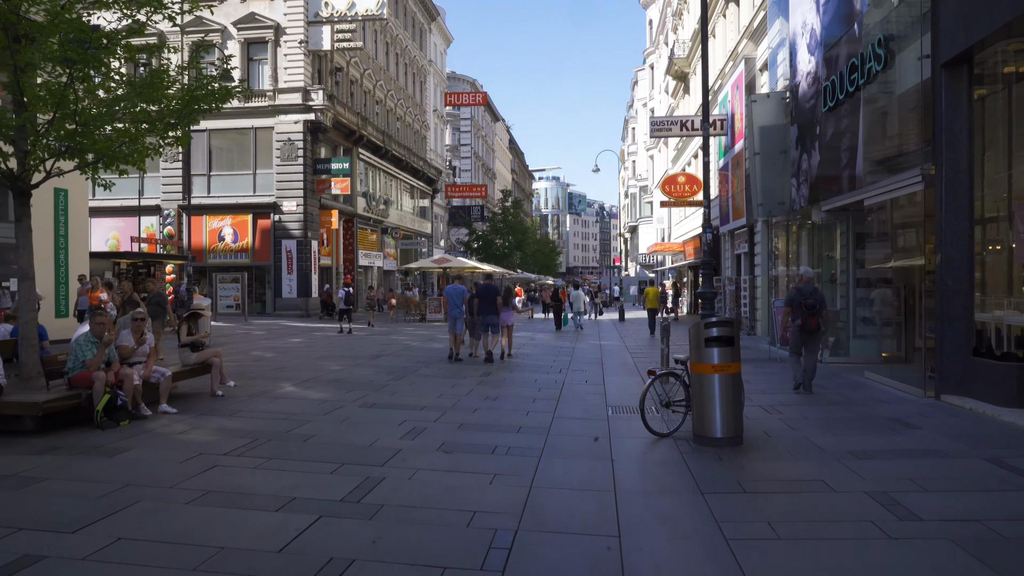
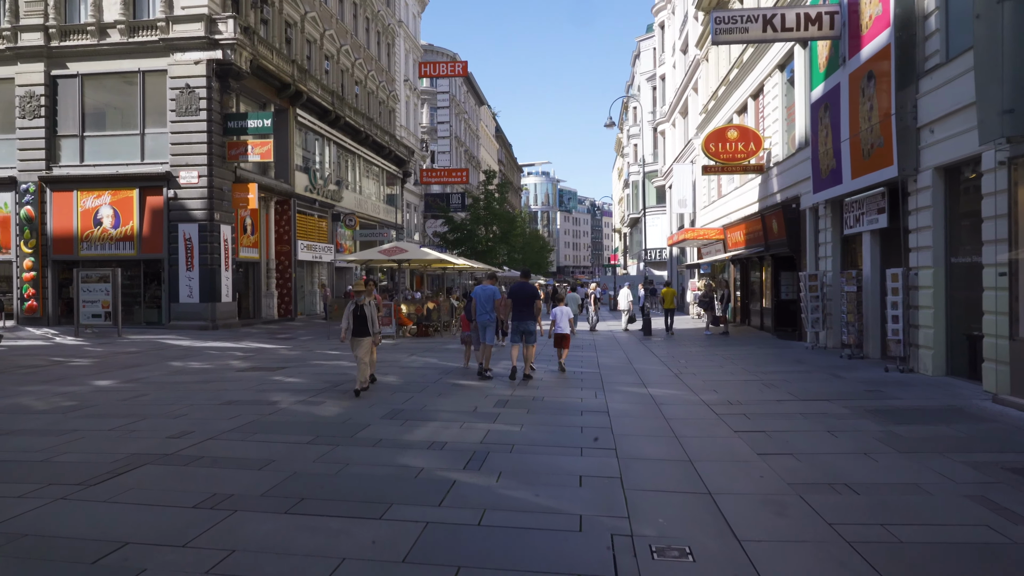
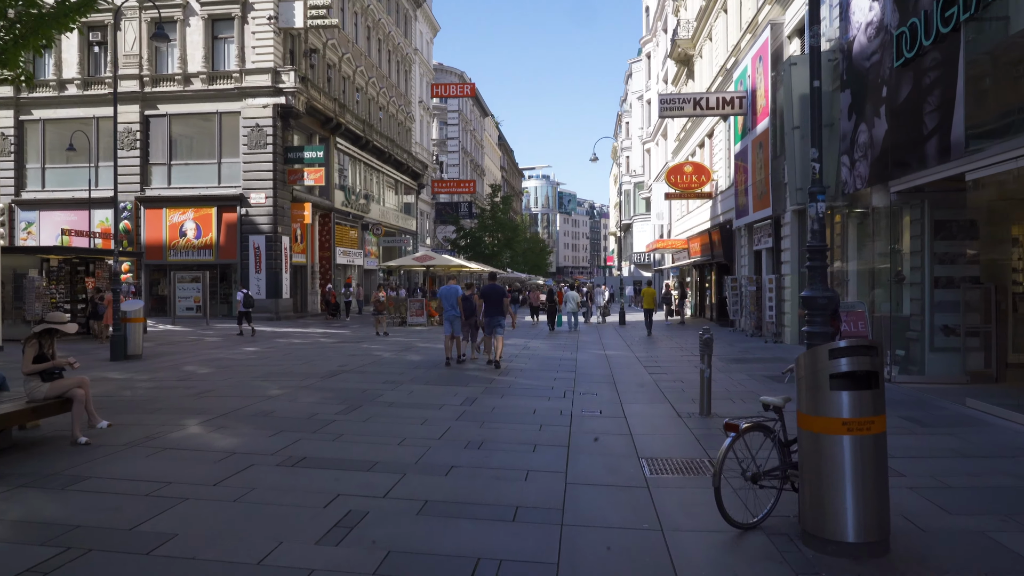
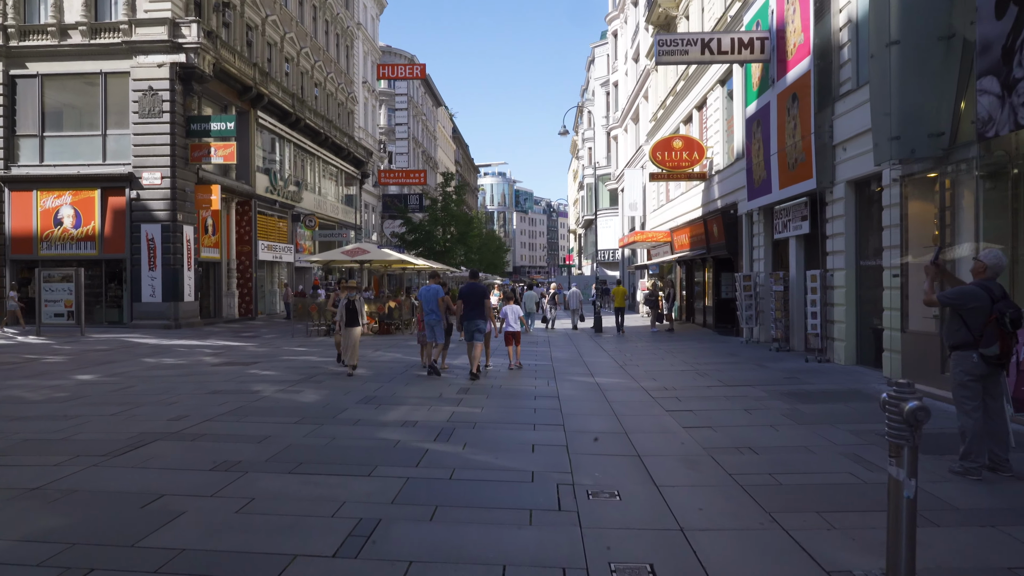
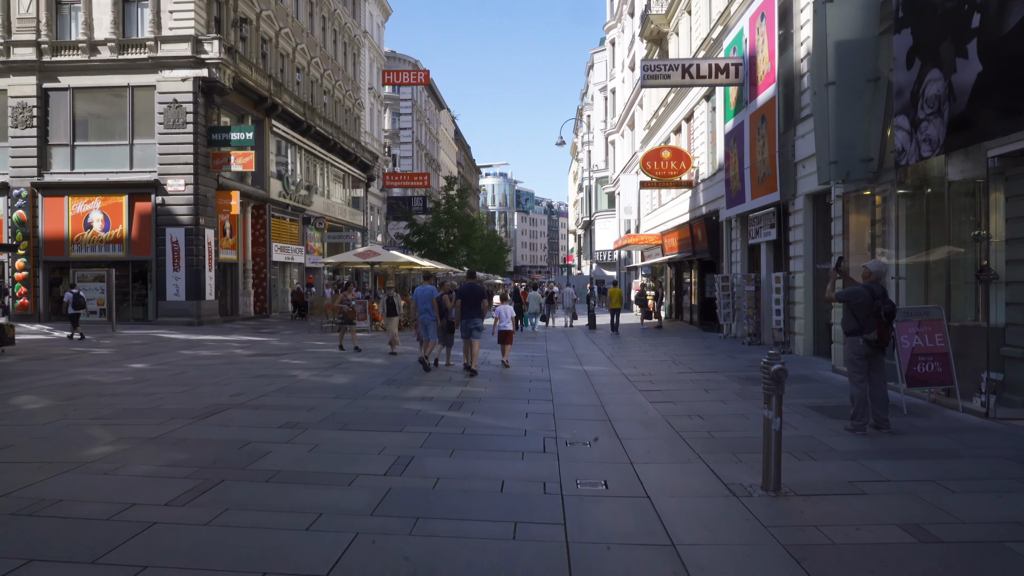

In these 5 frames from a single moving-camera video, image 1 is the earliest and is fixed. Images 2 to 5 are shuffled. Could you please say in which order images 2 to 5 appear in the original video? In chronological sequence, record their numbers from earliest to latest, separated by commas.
3, 5, 4, 2
